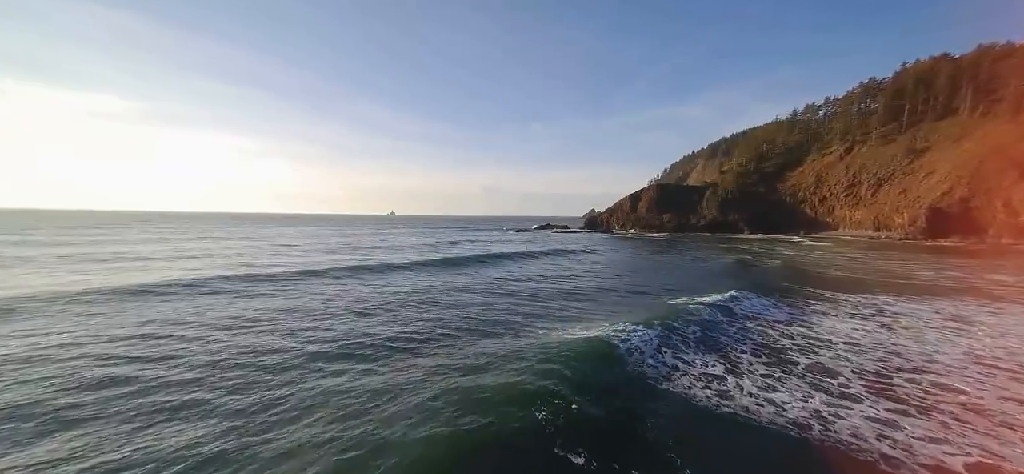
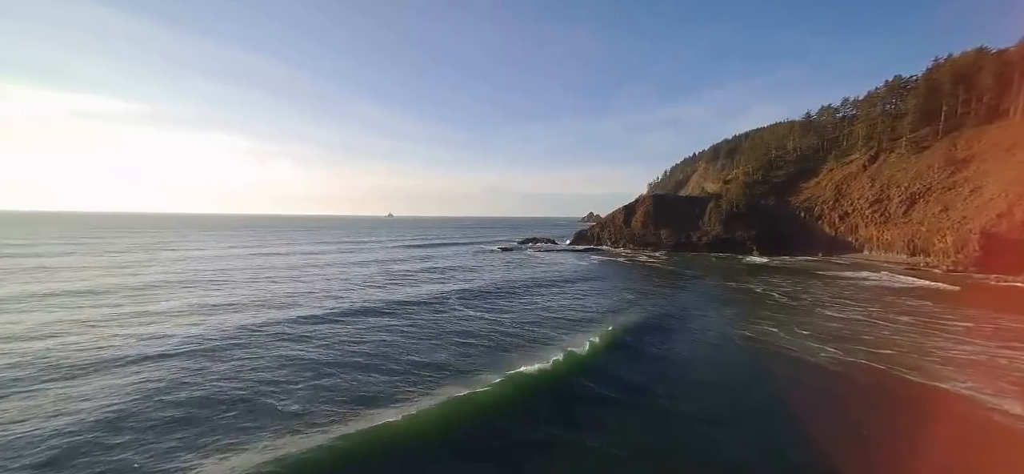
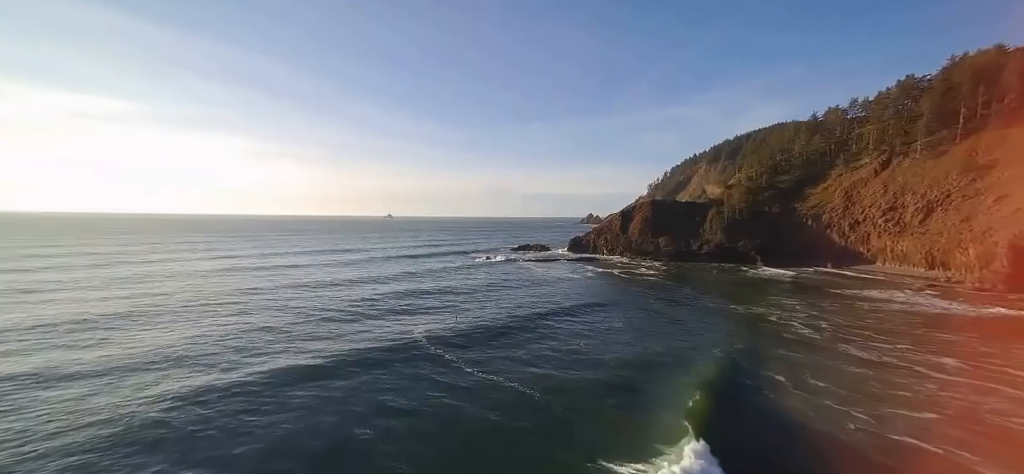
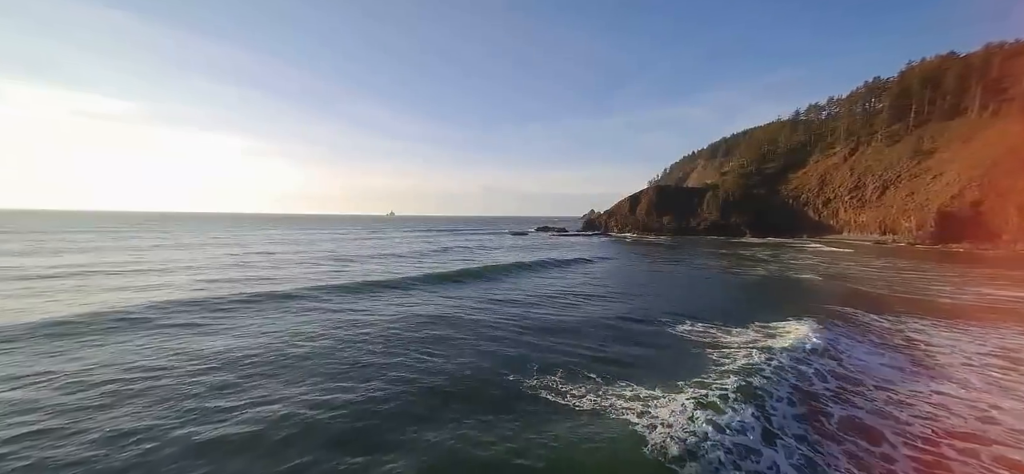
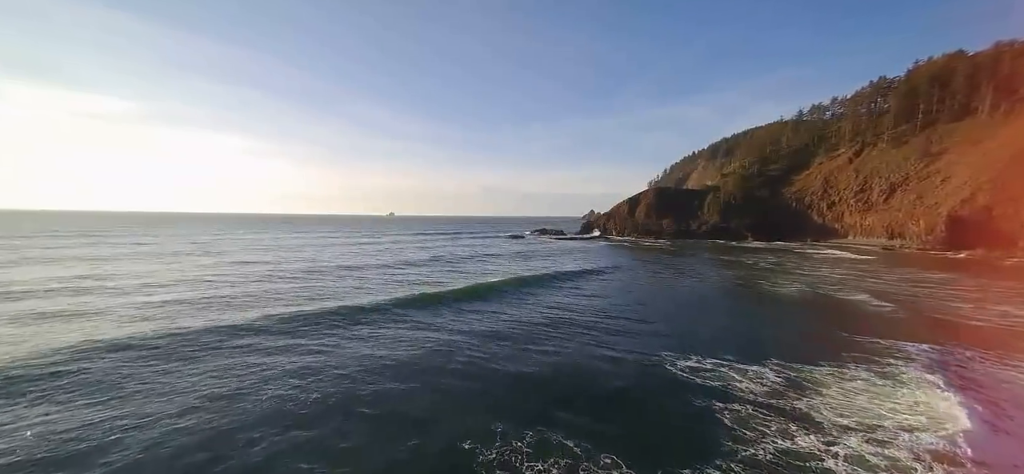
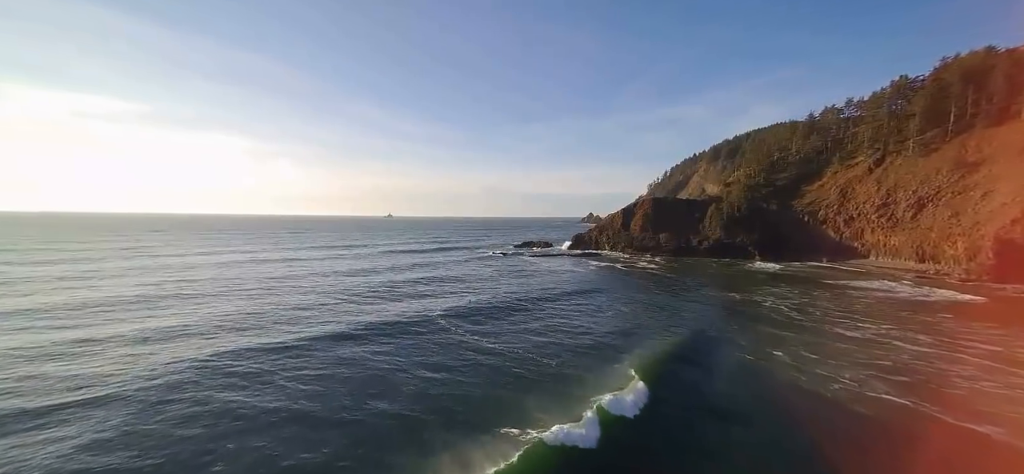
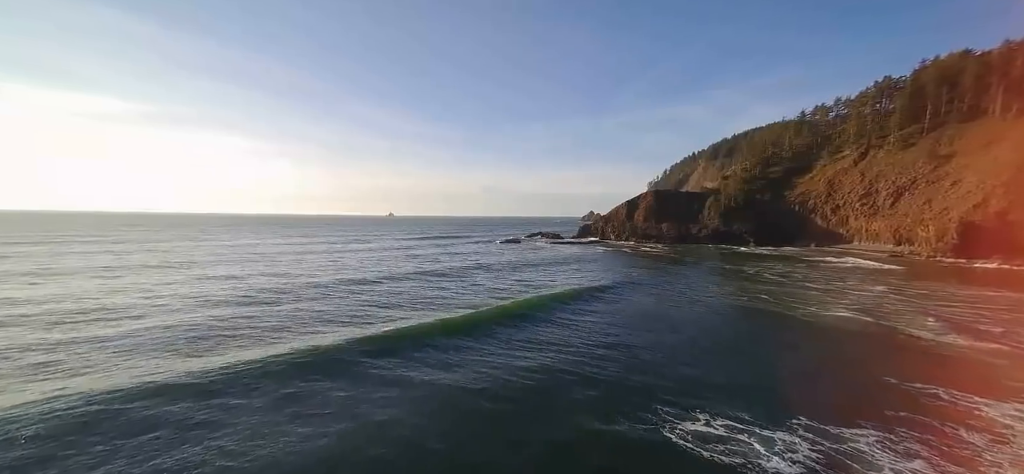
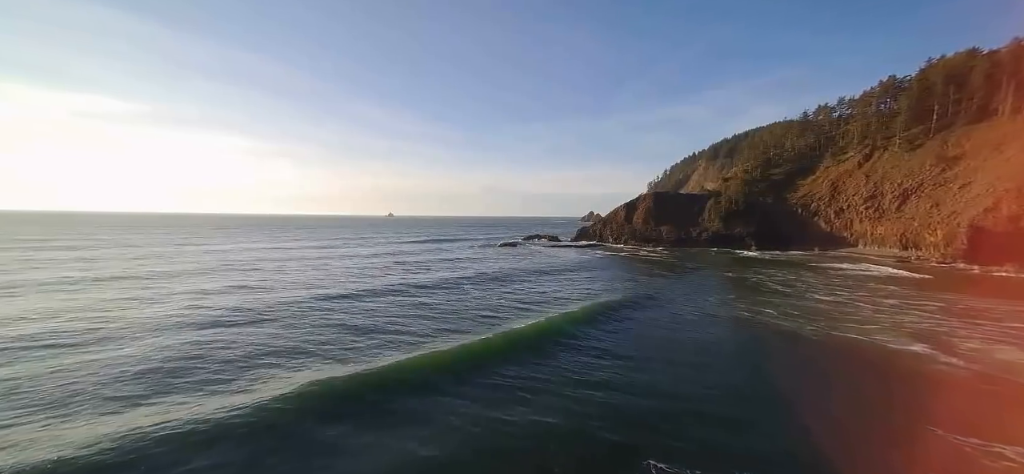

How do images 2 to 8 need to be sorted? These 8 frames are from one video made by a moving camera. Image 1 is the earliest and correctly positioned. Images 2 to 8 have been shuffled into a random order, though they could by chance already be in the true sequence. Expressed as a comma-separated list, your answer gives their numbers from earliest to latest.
4, 5, 7, 8, 2, 6, 3
